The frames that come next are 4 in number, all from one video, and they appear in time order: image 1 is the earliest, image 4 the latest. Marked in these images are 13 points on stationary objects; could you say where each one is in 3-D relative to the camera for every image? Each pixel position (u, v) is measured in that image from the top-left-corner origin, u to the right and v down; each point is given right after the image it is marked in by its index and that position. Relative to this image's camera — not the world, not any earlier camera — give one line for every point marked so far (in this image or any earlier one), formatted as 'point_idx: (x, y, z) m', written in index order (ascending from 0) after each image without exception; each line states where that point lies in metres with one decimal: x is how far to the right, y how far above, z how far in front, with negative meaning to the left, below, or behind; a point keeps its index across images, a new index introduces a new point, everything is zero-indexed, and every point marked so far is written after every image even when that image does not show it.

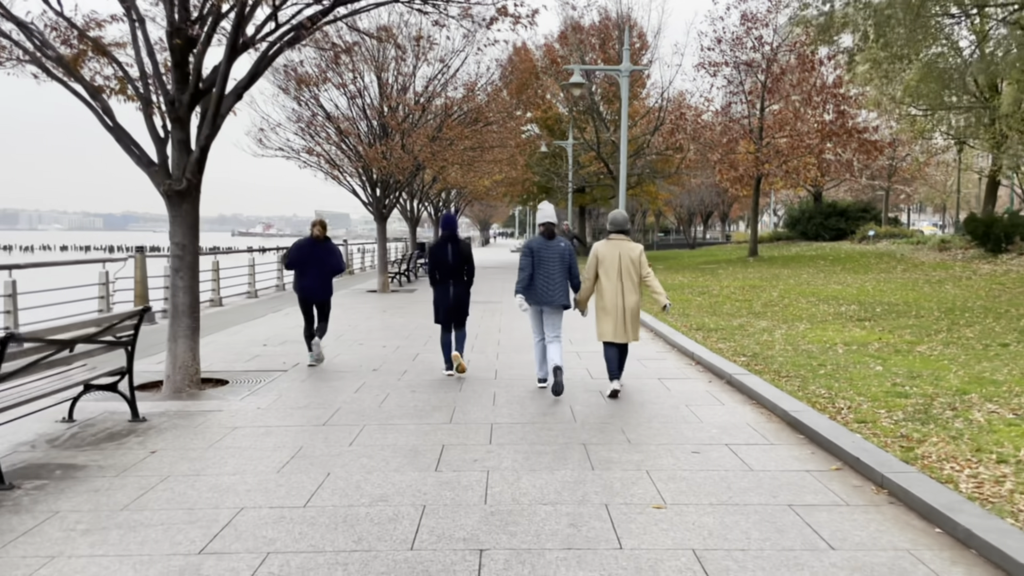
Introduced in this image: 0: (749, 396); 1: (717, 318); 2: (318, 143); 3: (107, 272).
0: (+2.0, -0.9, +6.6) m
1: (+3.2, -0.5, +12.1) m
2: (-4.4, +3.3, +17.7) m
3: (-5.9, +0.2, +11.4) m
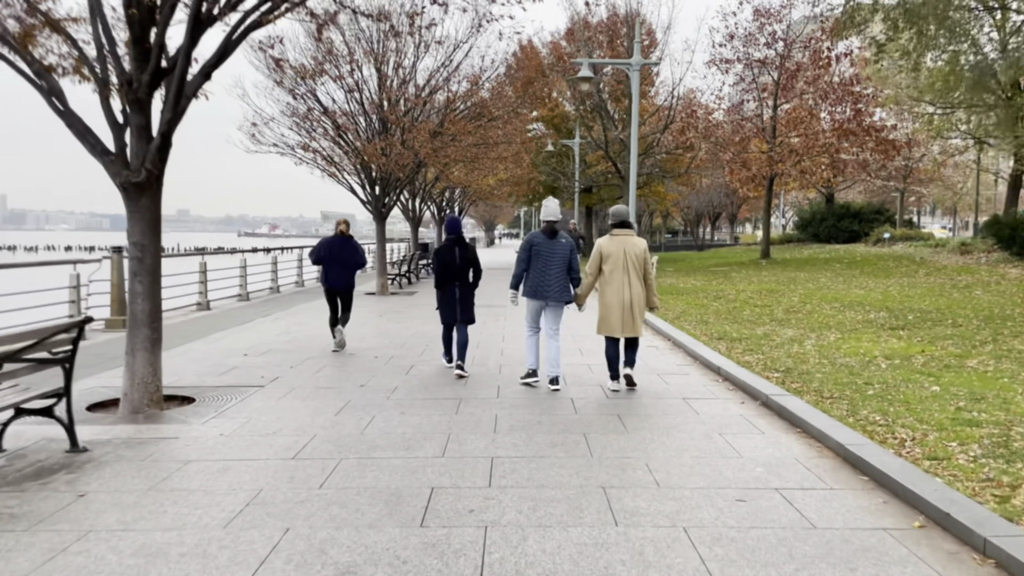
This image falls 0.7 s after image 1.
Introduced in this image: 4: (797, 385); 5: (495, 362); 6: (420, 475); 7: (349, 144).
0: (+2.0, -1.0, +5.7) m
1: (+3.2, -0.6, +11.2) m
2: (-4.3, +3.2, +16.8) m
3: (-5.8, +0.2, +10.6) m
4: (+2.5, -0.9, +6.9) m
5: (-0.2, -0.8, +8.9) m
6: (-0.5, -1.1, +4.5) m
7: (-3.5, +3.1, +16.9) m
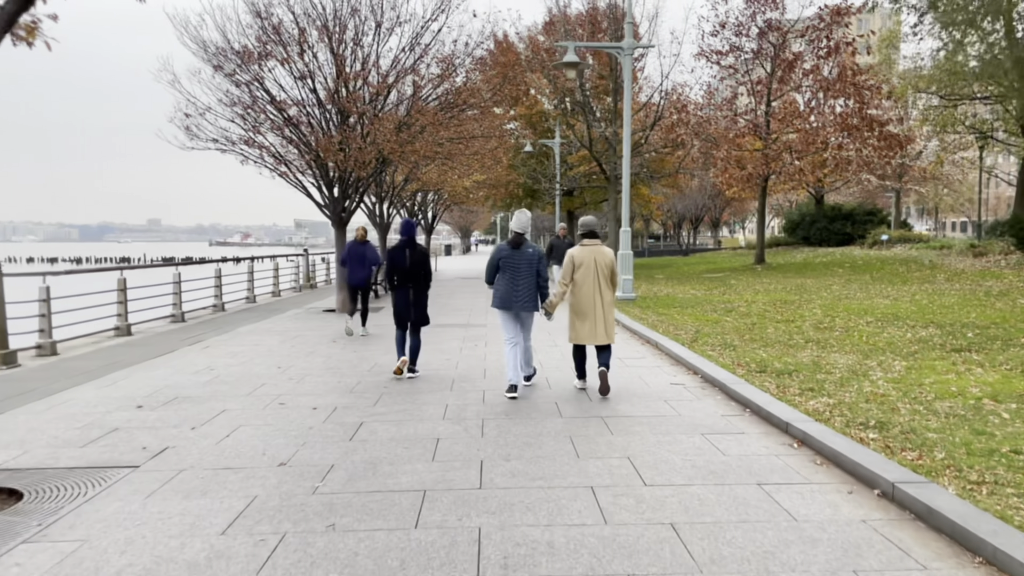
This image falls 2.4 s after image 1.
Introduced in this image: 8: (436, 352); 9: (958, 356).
0: (+2.0, -1.1, +3.6) m
1: (+3.0, -0.7, +9.1) m
2: (-4.7, +2.9, +14.5) m
3: (-6.0, -0.1, +8.2) m
4: (+2.4, -1.0, +4.8) m
5: (-0.3, -1.0, +6.7) m
6: (-0.5, -1.2, +2.3) m
7: (-3.9, +2.8, +14.6) m
8: (-1.0, -0.8, +10.0) m
9: (+5.0, -0.8, +8.8) m
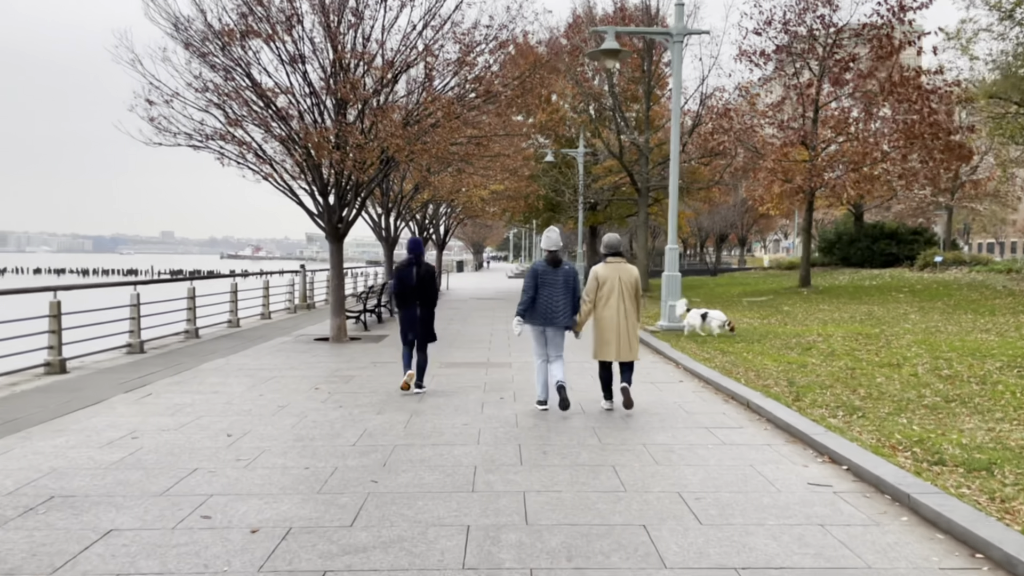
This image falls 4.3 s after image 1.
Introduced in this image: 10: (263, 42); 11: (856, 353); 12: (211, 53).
0: (+2.3, -1.4, +1.0) m
1: (+3.4, -1.1, +6.5) m
2: (-4.2, +2.5, +12.1) m
3: (-5.7, -0.3, +5.8) m
4: (+2.7, -1.3, +2.2) m
5: (0.0, -1.3, +4.1) m
6: (-0.3, -1.4, -0.3) m
7: (-3.4, +2.4, +12.2) m
8: (-0.6, -1.1, +7.5) m
9: (+5.3, -1.1, +6.2) m
10: (-3.8, +3.7, +11.9) m
11: (+4.8, -0.9, +11.0) m
12: (-4.6, +3.6, +11.9) m
